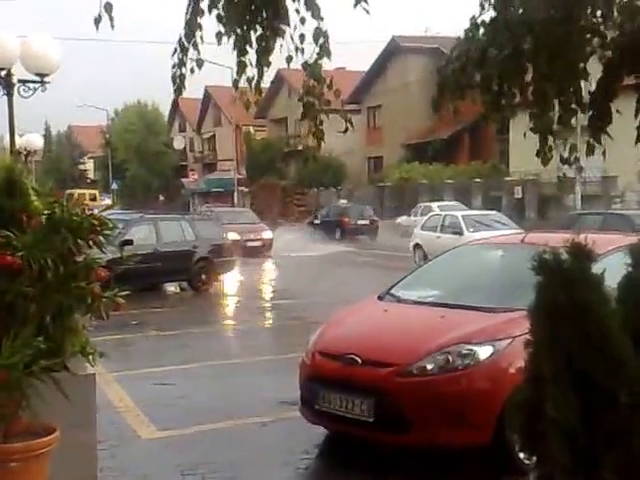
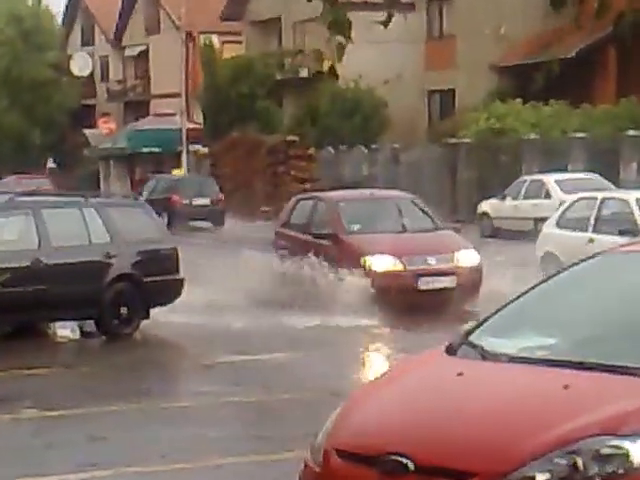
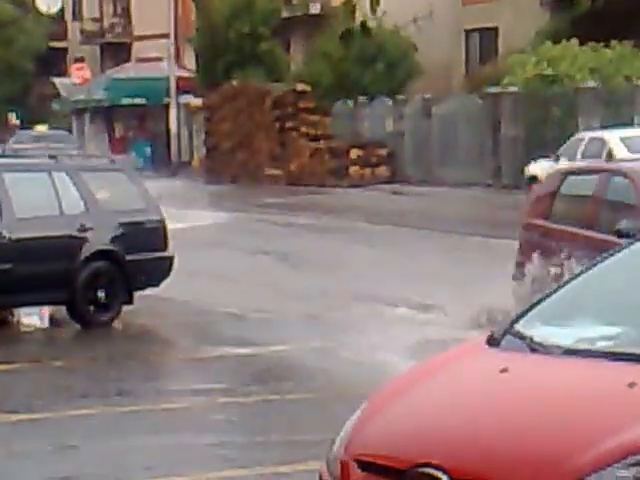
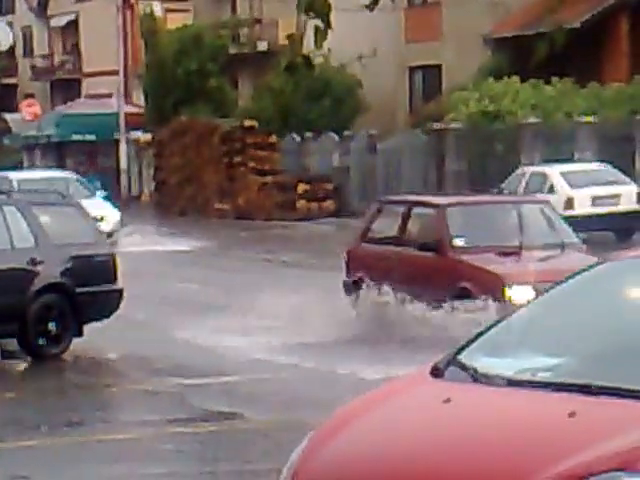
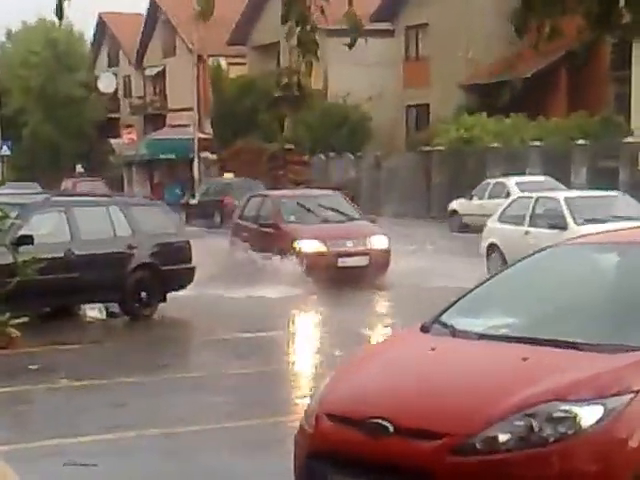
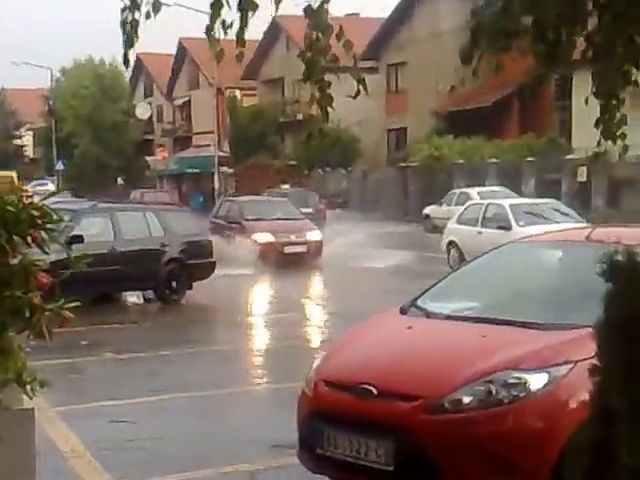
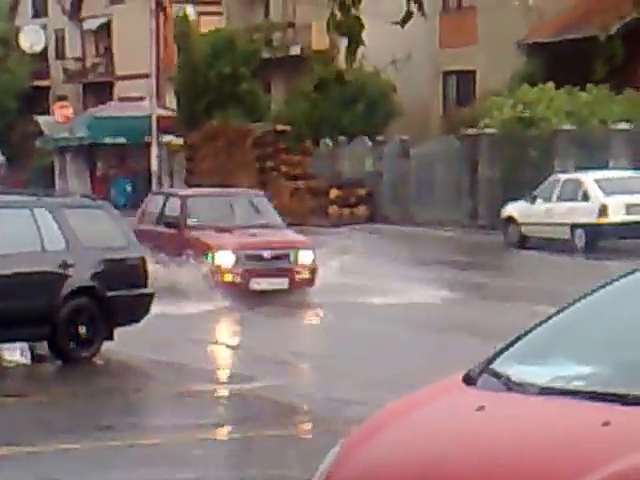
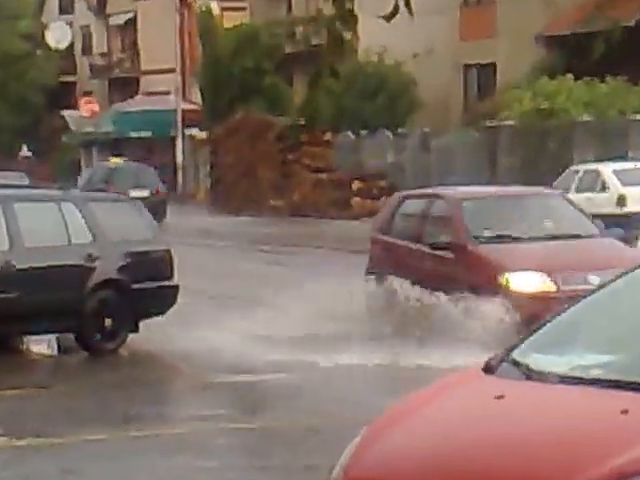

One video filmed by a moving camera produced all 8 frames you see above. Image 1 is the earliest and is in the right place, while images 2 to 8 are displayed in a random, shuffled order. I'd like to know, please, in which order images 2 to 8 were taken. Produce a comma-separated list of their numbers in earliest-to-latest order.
6, 5, 2, 8, 3, 7, 4
